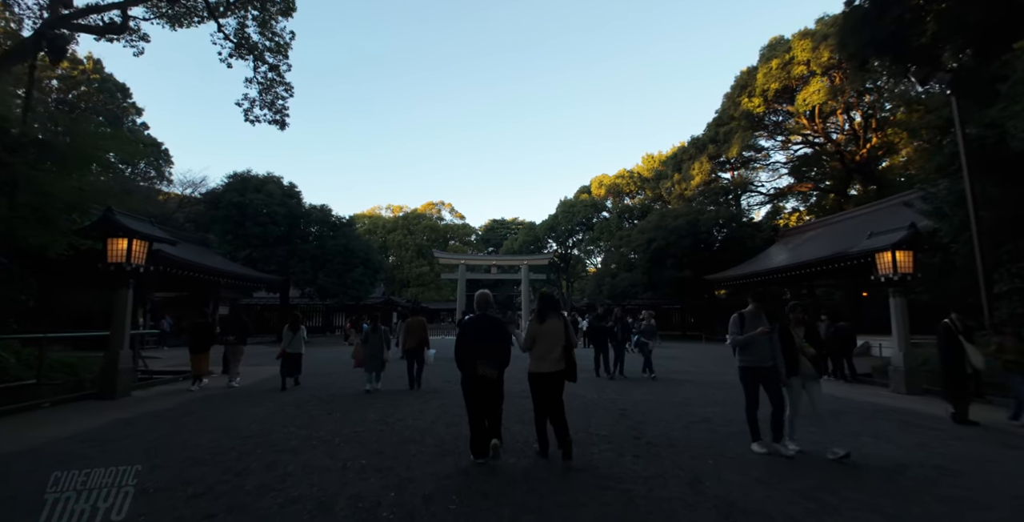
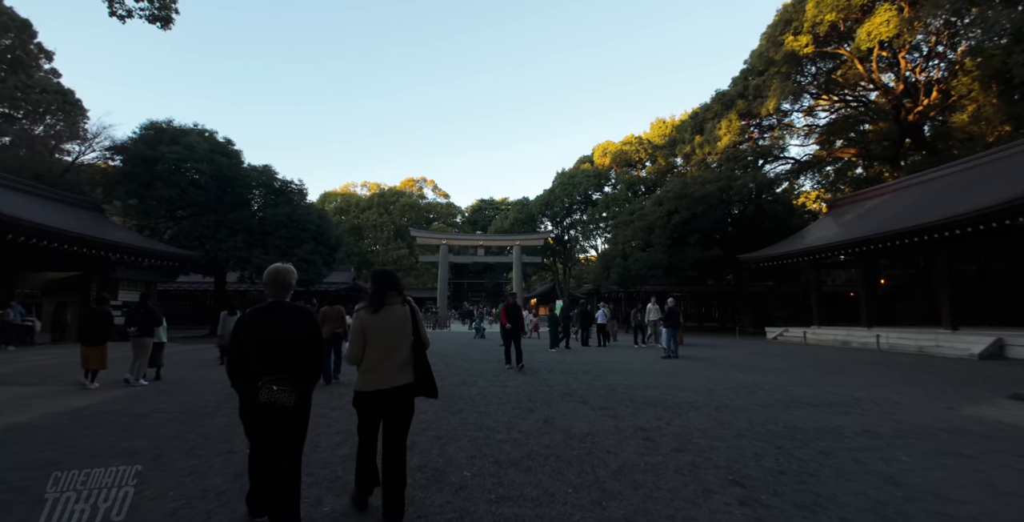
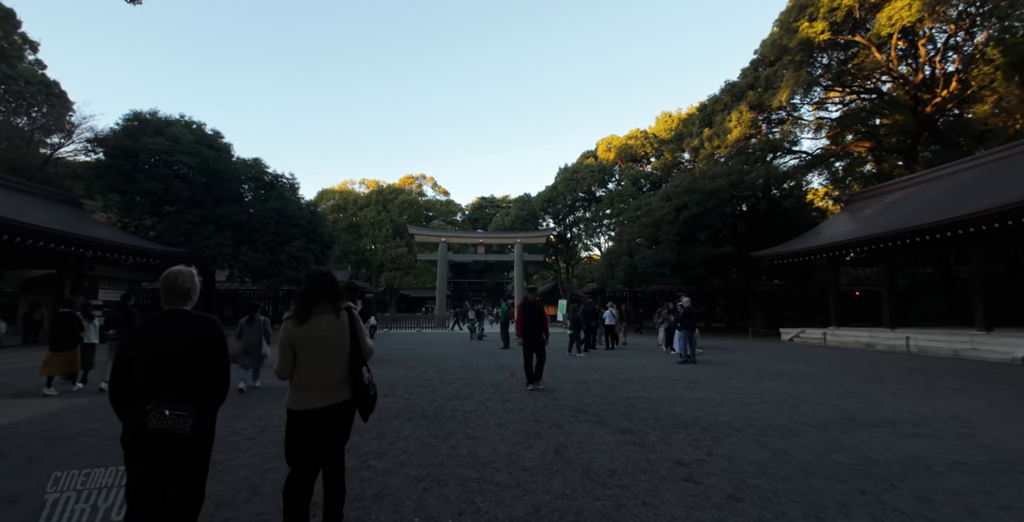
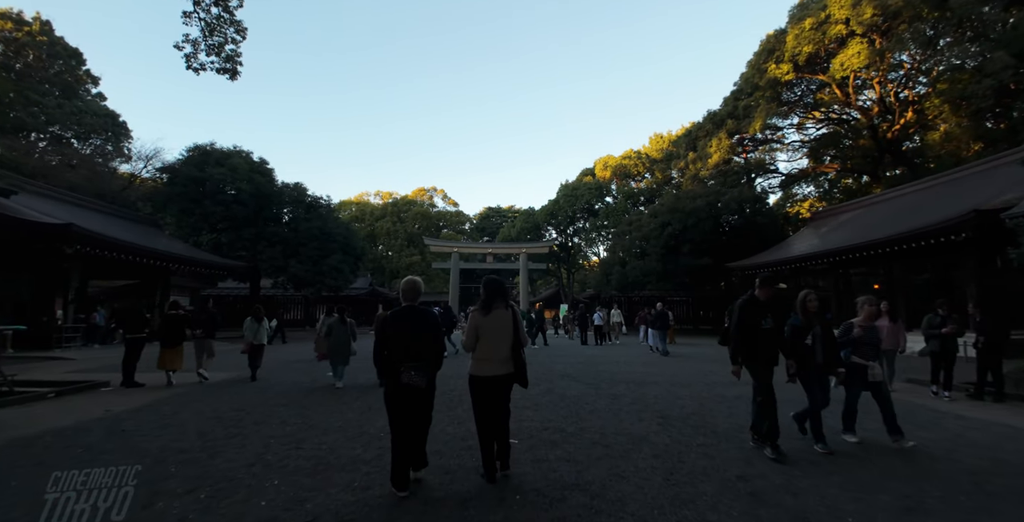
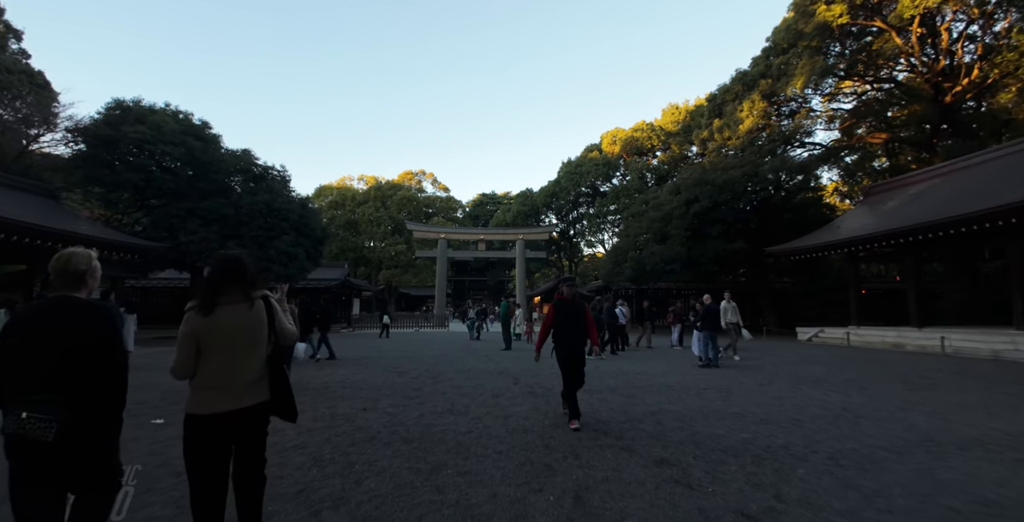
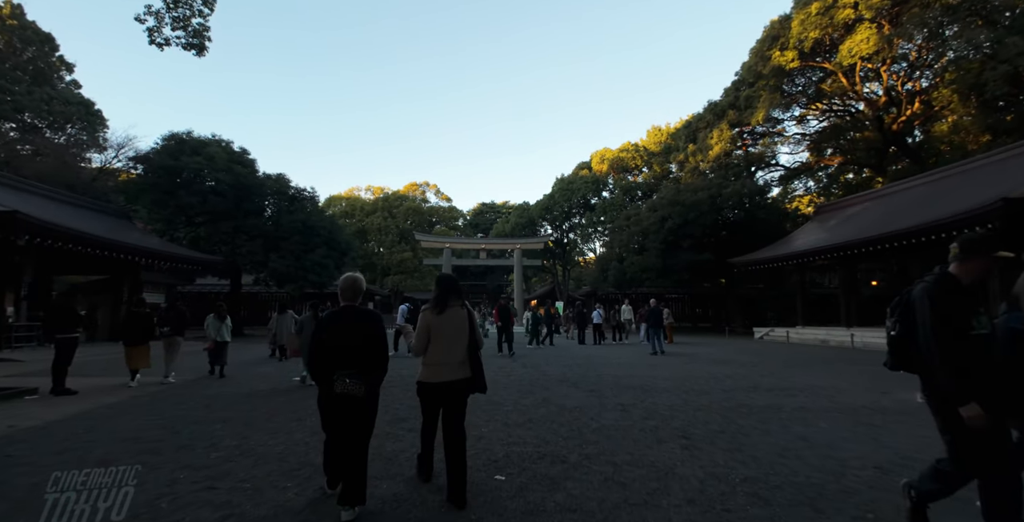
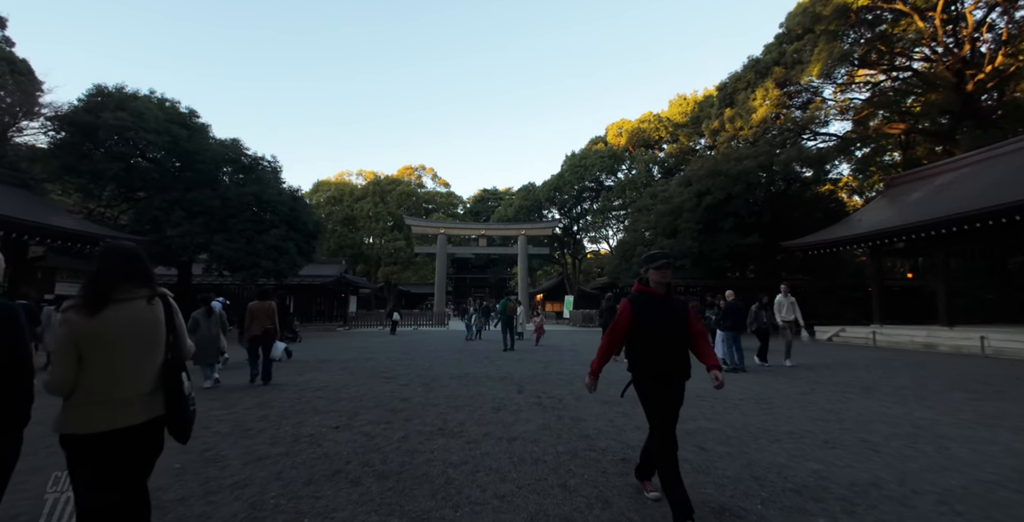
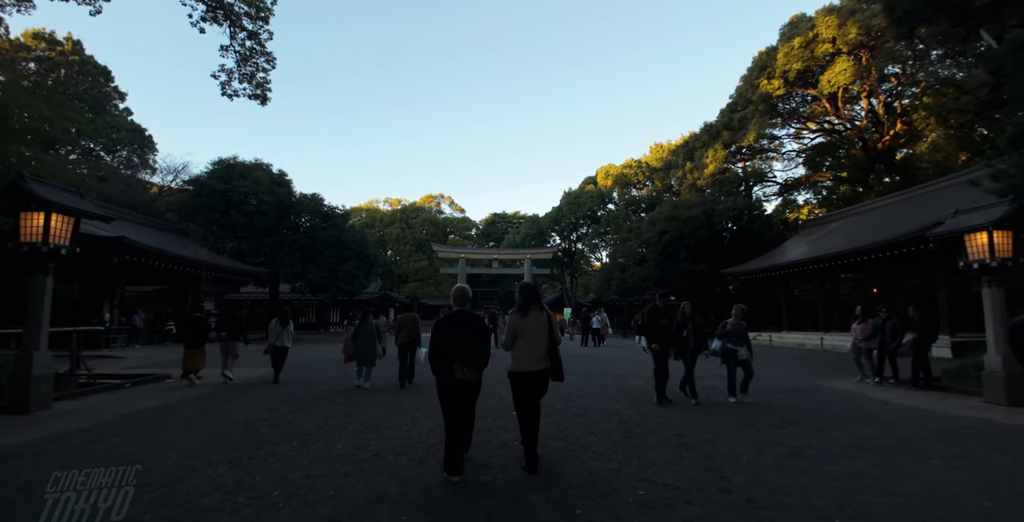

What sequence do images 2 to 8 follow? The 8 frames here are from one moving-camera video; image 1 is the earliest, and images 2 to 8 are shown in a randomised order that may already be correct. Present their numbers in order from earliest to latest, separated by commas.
8, 4, 6, 2, 3, 5, 7
